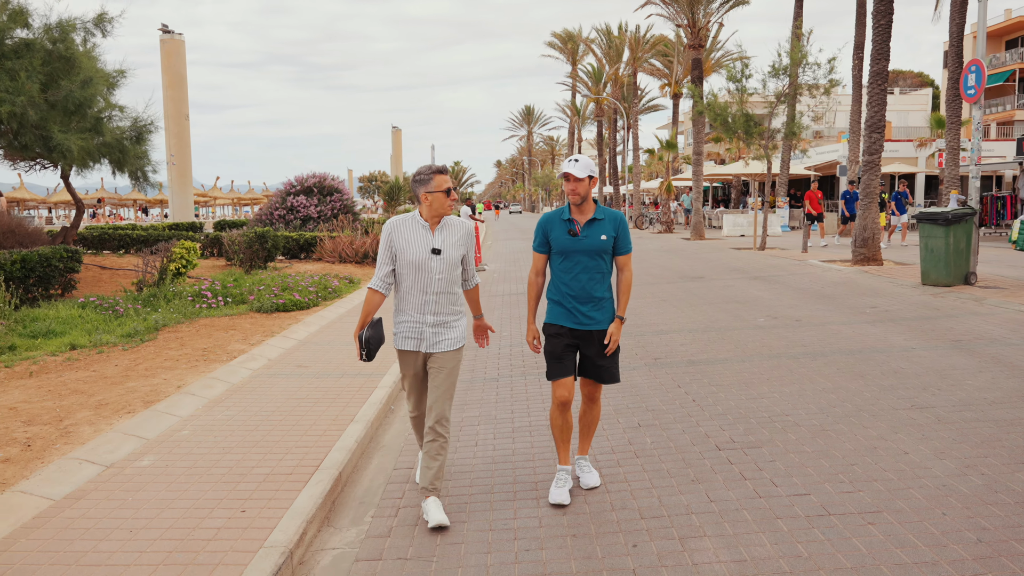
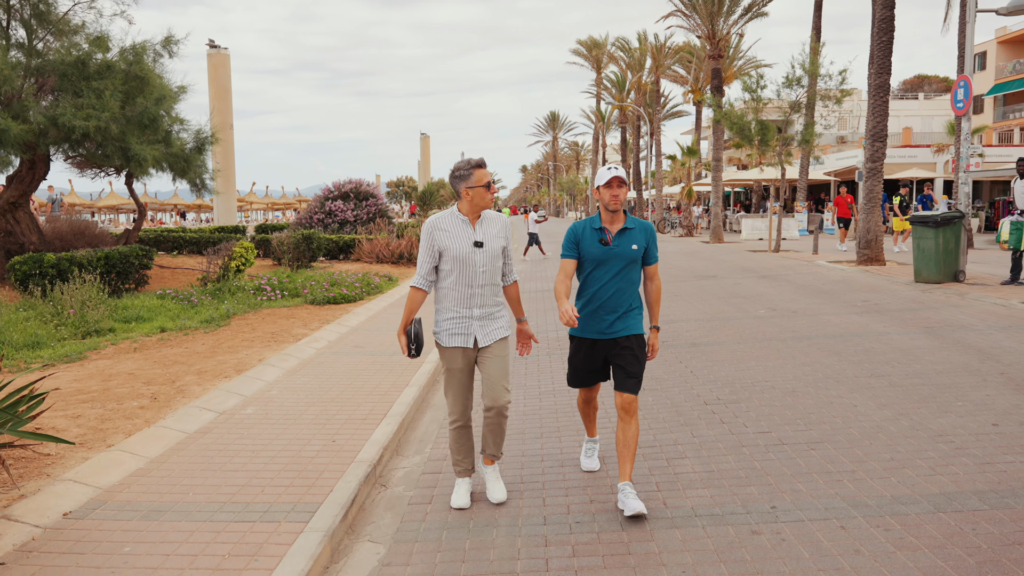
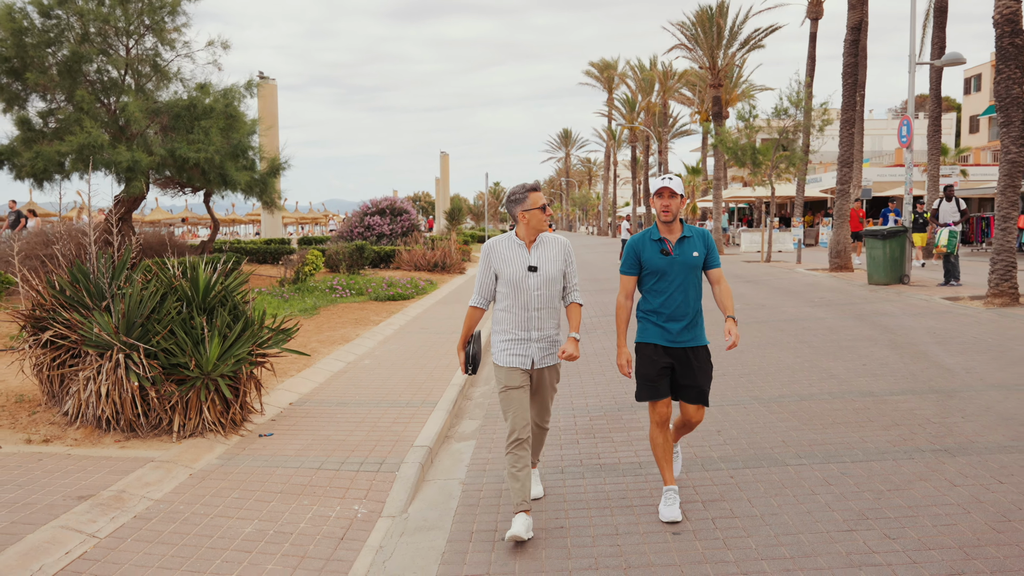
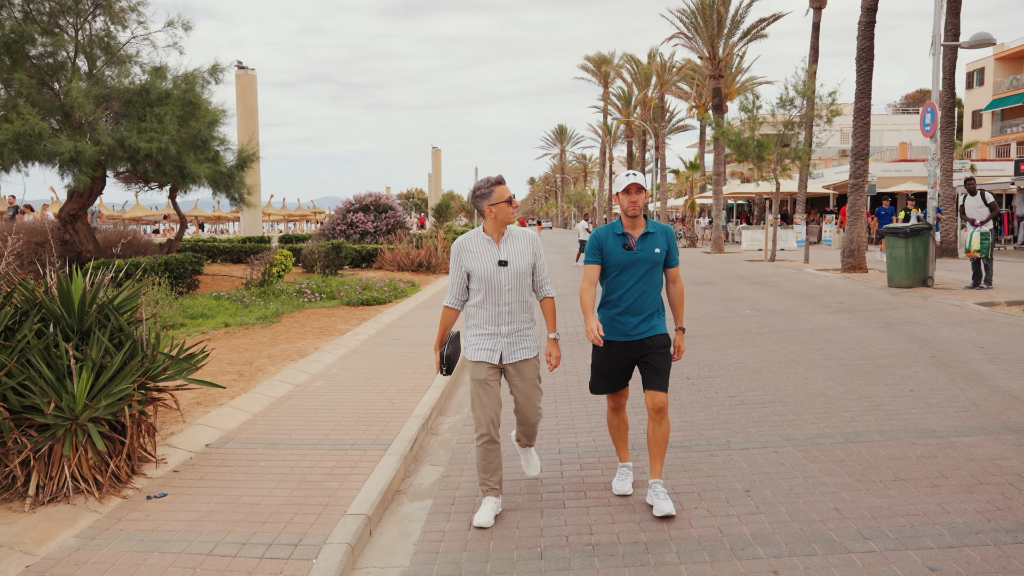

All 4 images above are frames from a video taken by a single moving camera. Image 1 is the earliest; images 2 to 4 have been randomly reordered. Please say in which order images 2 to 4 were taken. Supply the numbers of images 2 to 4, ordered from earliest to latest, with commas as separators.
2, 4, 3
